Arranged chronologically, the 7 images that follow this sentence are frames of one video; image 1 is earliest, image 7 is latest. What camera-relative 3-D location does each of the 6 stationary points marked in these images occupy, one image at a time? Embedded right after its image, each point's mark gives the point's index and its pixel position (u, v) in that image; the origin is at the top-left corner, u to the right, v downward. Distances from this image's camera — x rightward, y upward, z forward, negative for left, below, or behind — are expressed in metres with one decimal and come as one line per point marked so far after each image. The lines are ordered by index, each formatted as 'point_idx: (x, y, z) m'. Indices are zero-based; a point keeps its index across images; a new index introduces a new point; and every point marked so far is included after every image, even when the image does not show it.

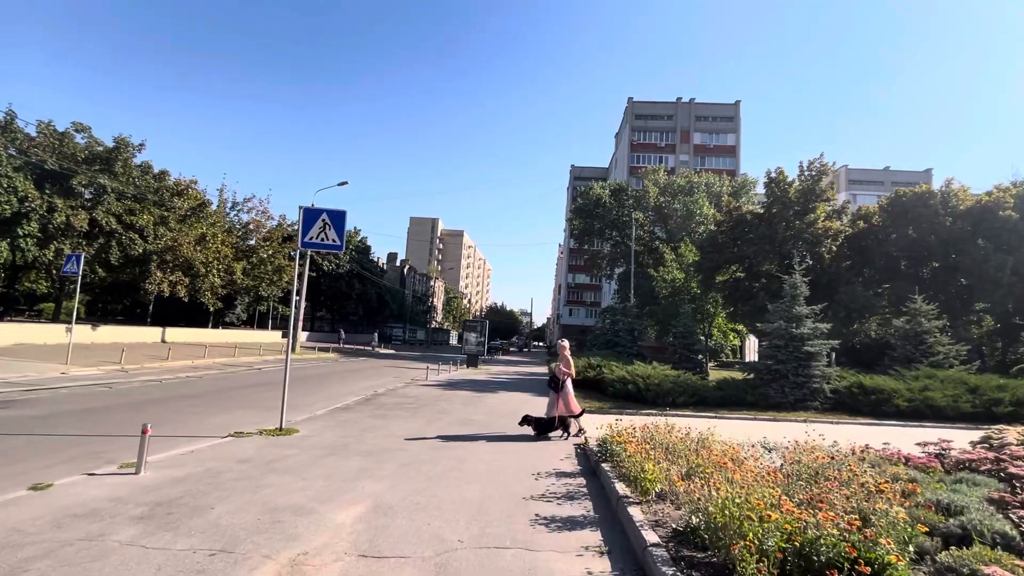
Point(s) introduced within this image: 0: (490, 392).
0: (-0.9, -4.0, +18.4) m
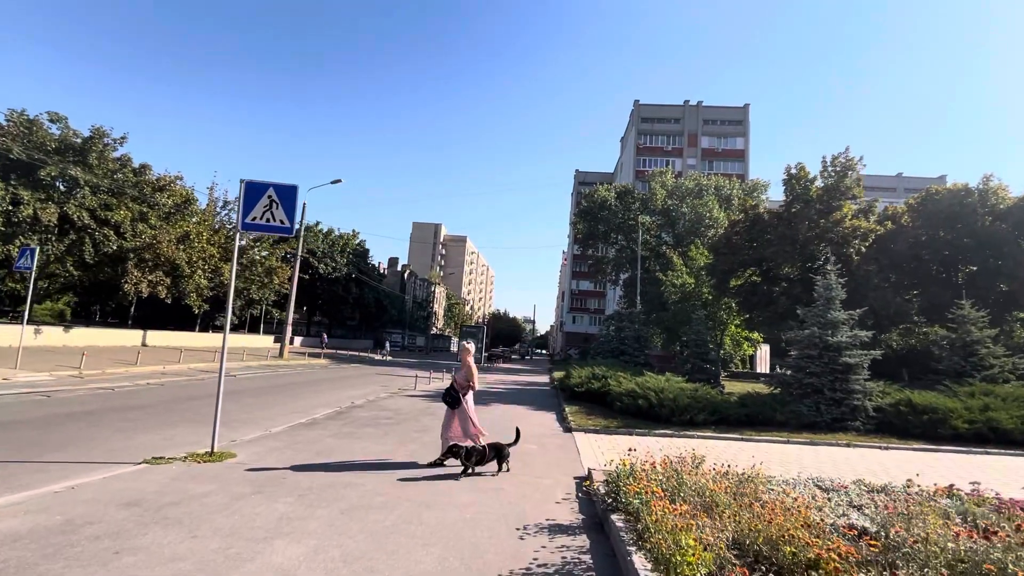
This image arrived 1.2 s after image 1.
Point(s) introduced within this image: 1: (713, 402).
0: (-1.1, -4.1, +16.5) m
1: (+5.3, -3.0, +12.8) m
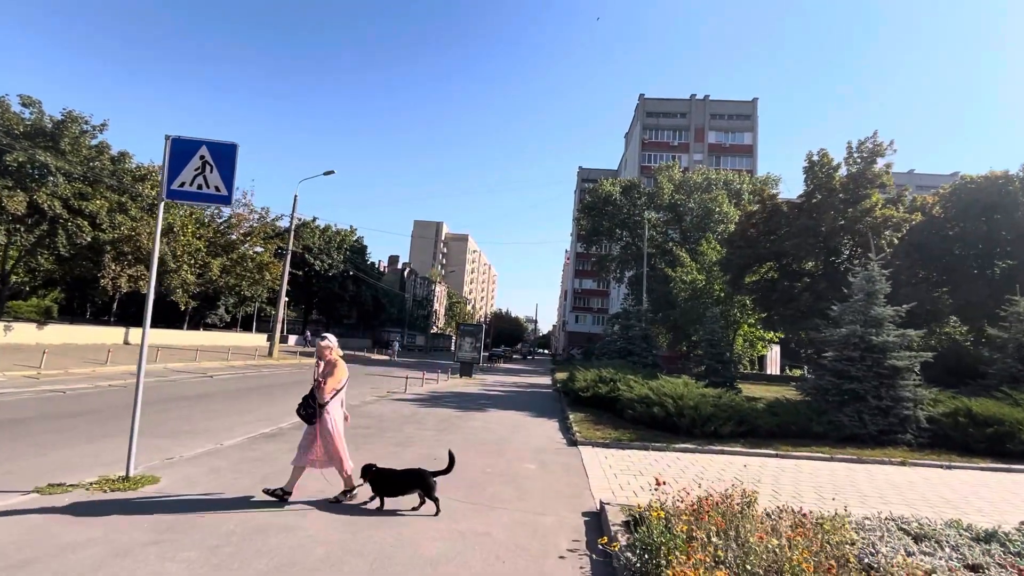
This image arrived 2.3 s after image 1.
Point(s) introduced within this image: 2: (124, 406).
0: (-1.1, -3.8, +14.9) m
1: (+5.2, -2.8, +11.1) m
2: (-10.4, -3.1, +12.9) m
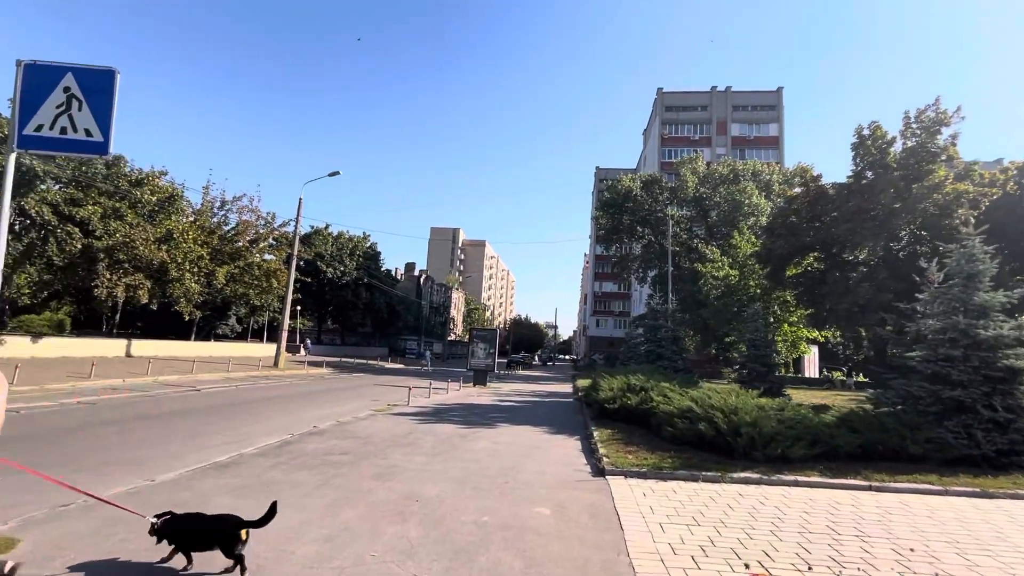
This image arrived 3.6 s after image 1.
0: (-0.8, -3.7, +12.8) m
1: (+5.4, -2.5, +8.7) m
2: (-10.1, -3.2, +11.2) m
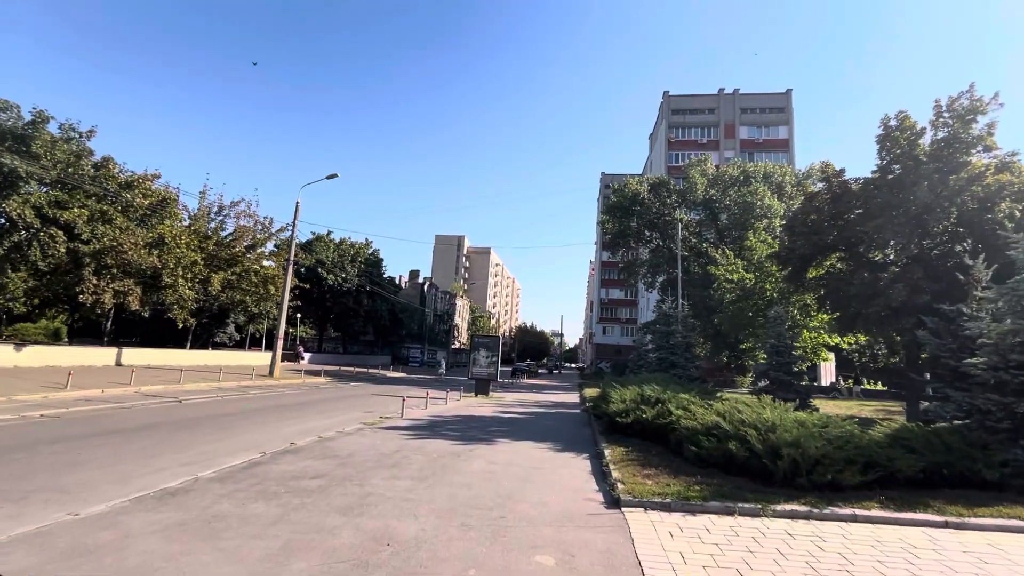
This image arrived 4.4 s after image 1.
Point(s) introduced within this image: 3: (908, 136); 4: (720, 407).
0: (-0.7, -3.7, +11.5) m
1: (+5.4, -2.4, +7.4) m
2: (-10.1, -3.2, +10.0) m
3: (+14.9, +5.7, +18.1) m
4: (+3.9, -2.2, +9.0) m
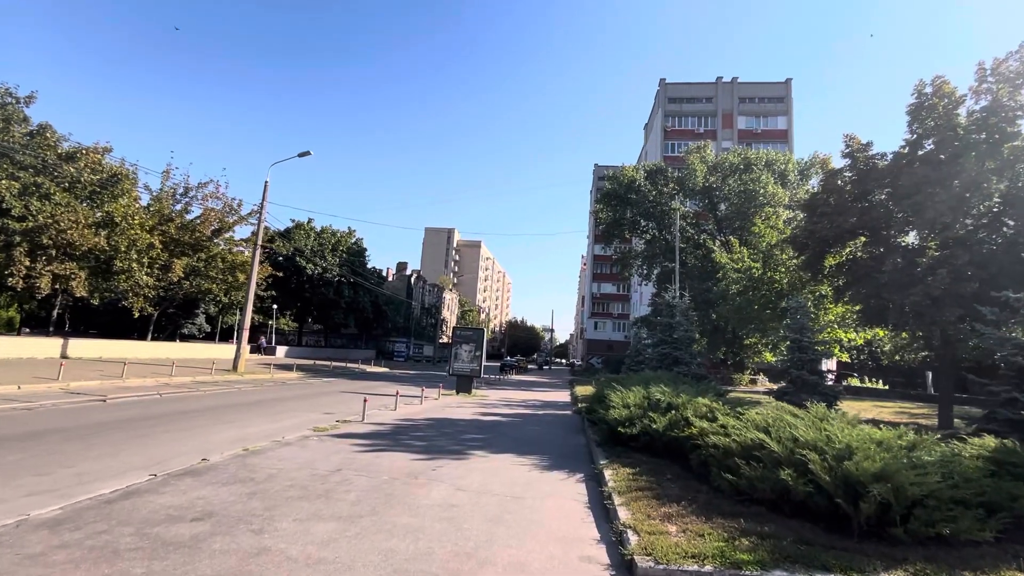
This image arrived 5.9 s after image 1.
0: (-1.2, -3.3, +9.2) m
1: (+5.0, -2.1, +5.2) m
2: (-10.6, -2.7, +7.6) m
3: (+14.4, +6.1, +16.0) m
4: (+3.5, -1.8, +6.8) m
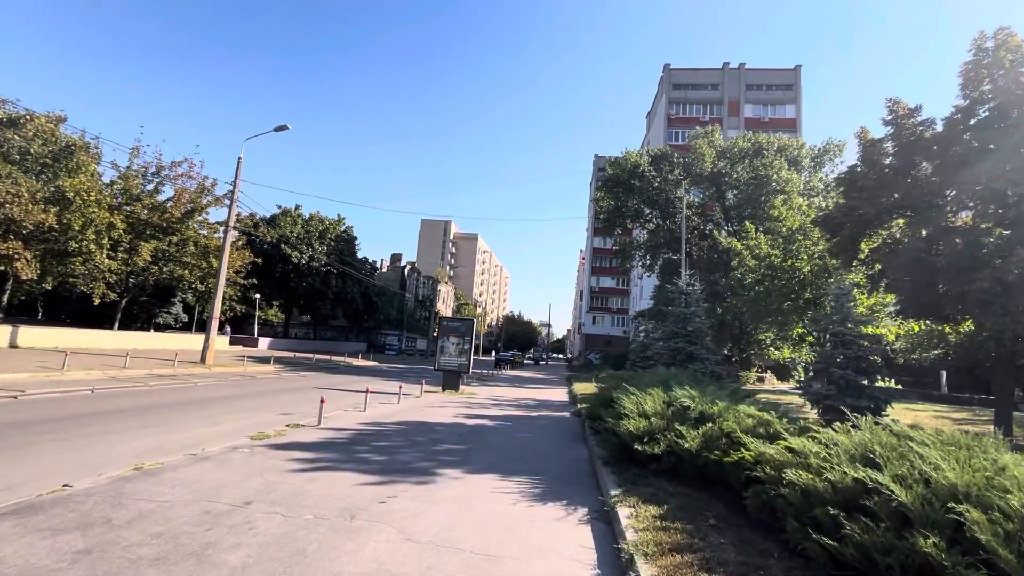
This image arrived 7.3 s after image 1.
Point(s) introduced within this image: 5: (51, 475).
0: (-1.5, -2.8, +6.9) m
1: (+4.8, -1.7, +3.0) m
2: (-10.8, -2.2, +5.3) m
3: (+14.2, +6.5, +13.8) m
4: (+3.3, -1.5, +4.6) m
5: (-6.3, -2.6, +6.7) m
